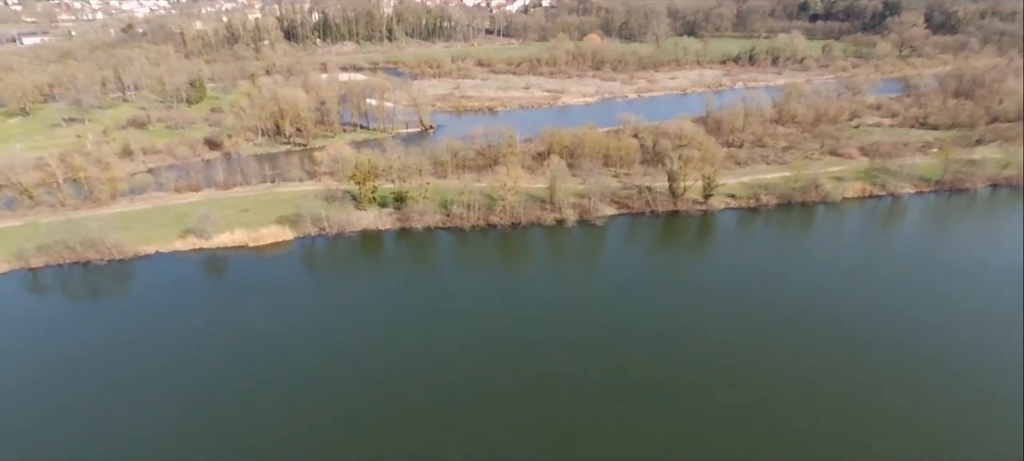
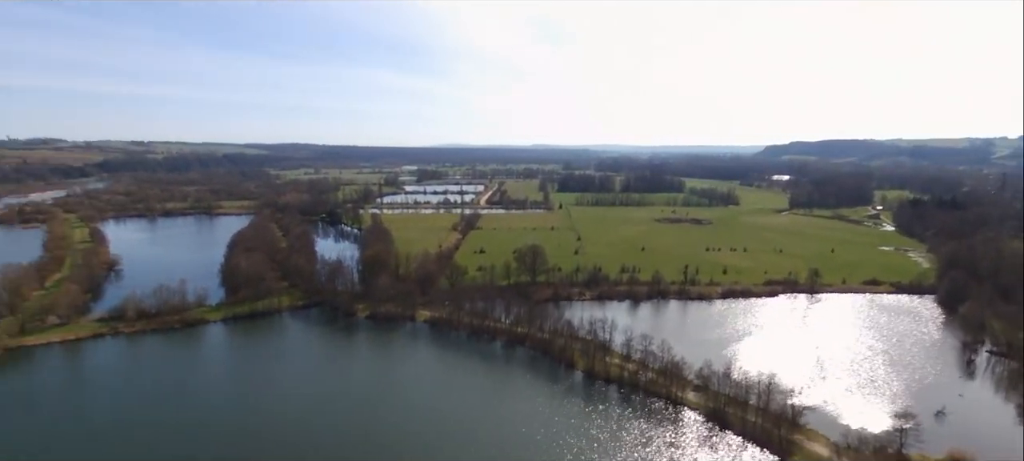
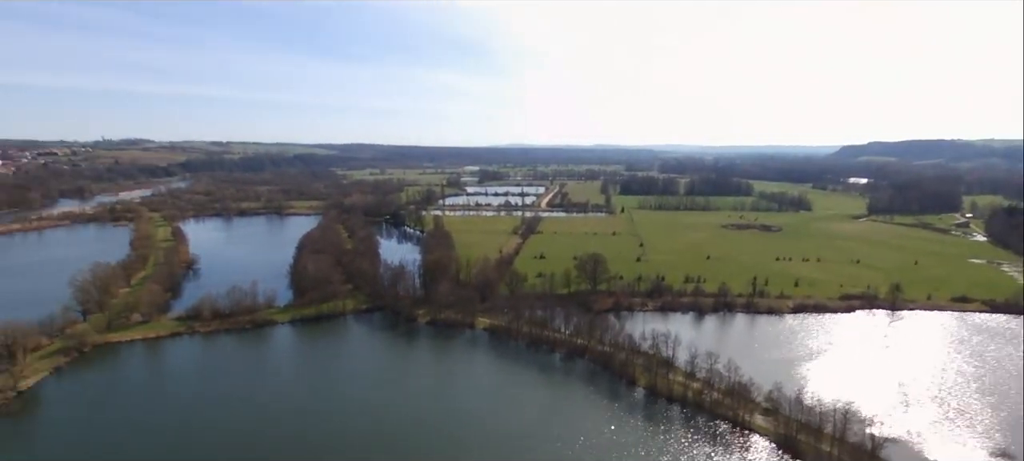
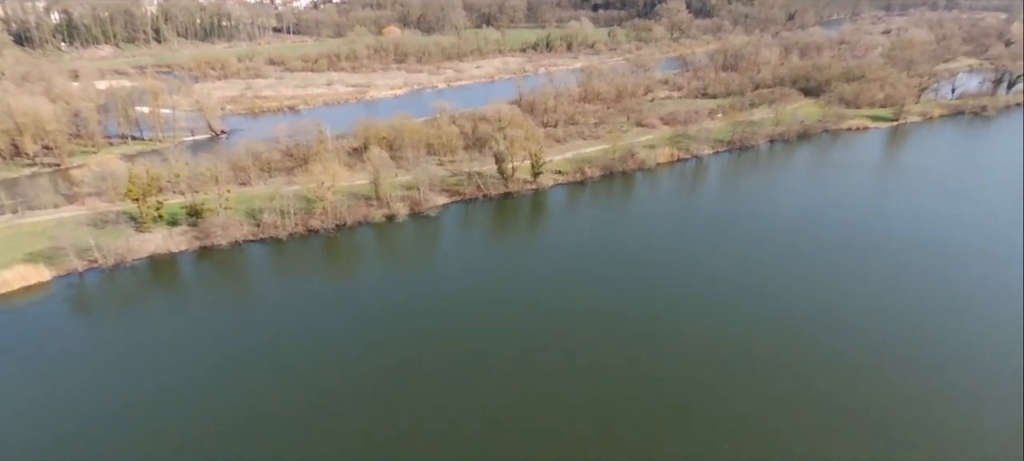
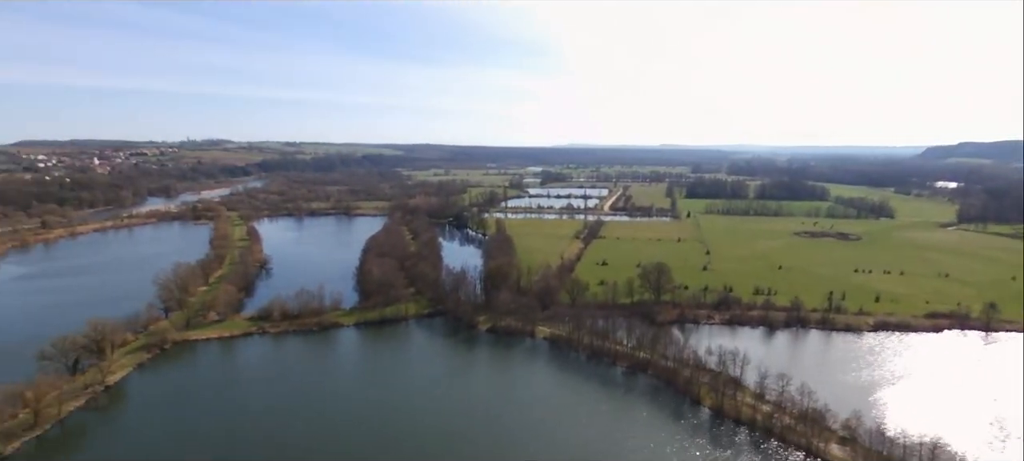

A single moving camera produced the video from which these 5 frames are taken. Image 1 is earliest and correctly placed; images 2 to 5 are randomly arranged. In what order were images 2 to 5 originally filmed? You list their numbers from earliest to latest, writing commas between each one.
4, 2, 3, 5
